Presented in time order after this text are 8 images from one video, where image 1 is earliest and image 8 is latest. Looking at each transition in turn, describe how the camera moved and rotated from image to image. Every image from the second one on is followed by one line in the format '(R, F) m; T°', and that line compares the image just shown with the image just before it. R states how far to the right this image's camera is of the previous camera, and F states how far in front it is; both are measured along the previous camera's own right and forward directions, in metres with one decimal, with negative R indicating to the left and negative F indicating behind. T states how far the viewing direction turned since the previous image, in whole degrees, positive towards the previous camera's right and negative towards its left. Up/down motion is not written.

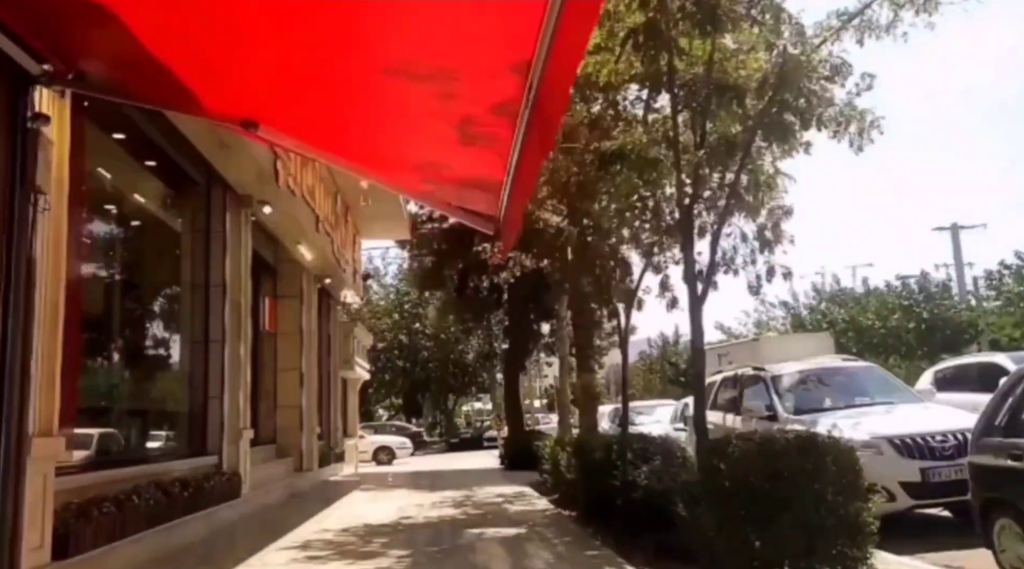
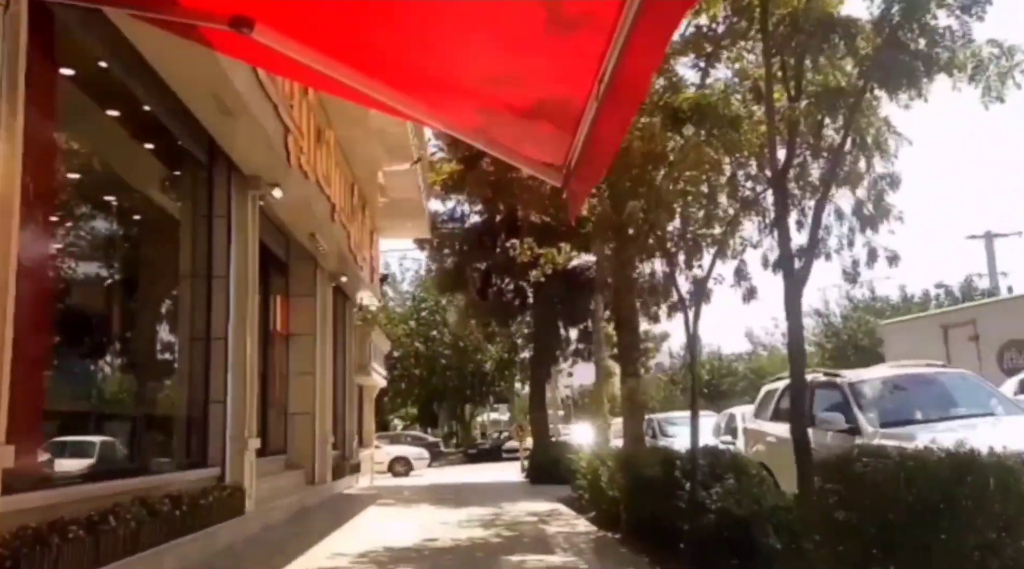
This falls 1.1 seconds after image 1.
(-0.3, +1.1) m; -1°
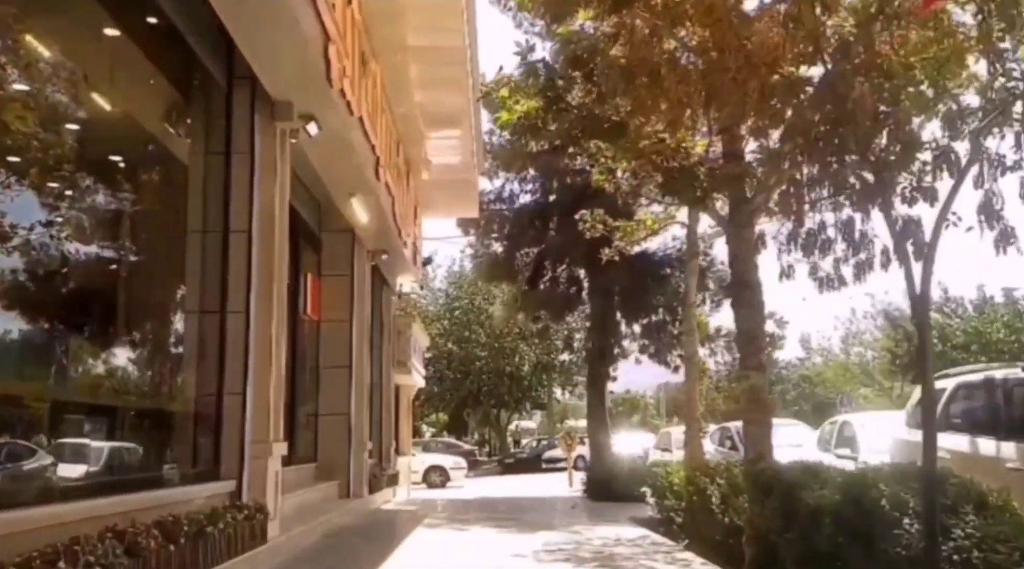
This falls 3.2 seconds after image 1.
(-0.6, +2.1) m; -1°
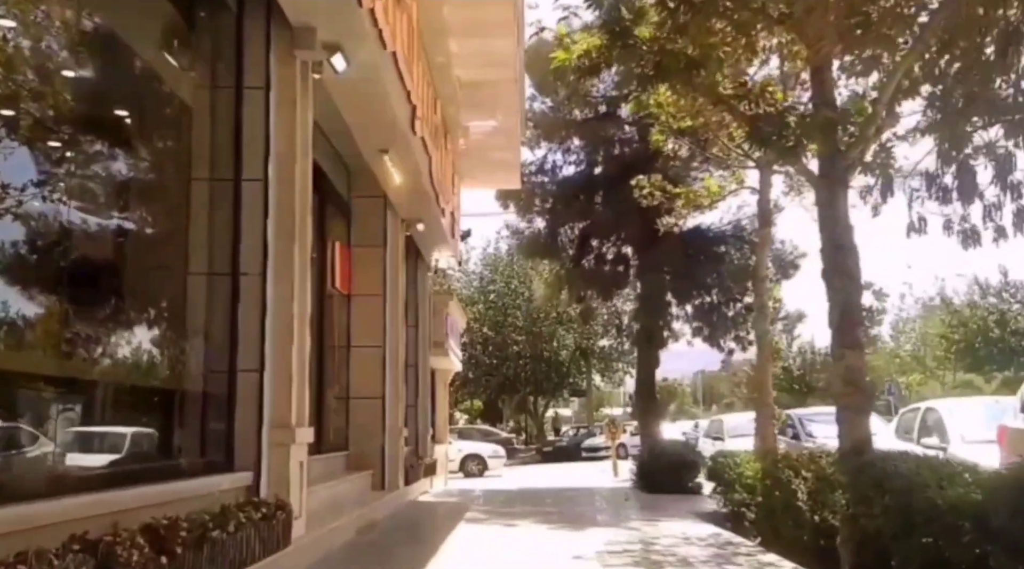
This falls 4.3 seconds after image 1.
(-0.2, +1.0) m; -2°
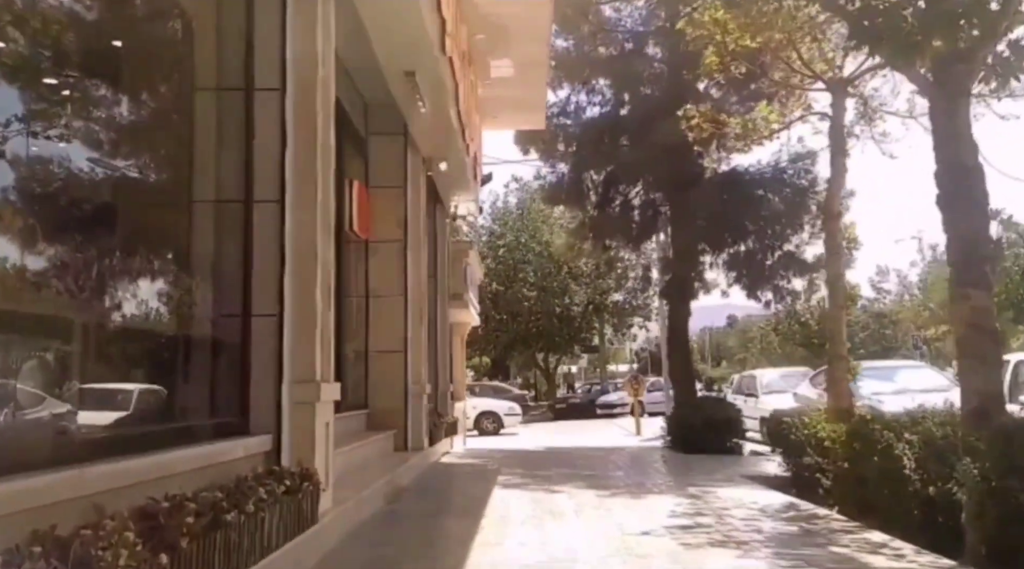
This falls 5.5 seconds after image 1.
(-0.4, +1.1) m; 0°
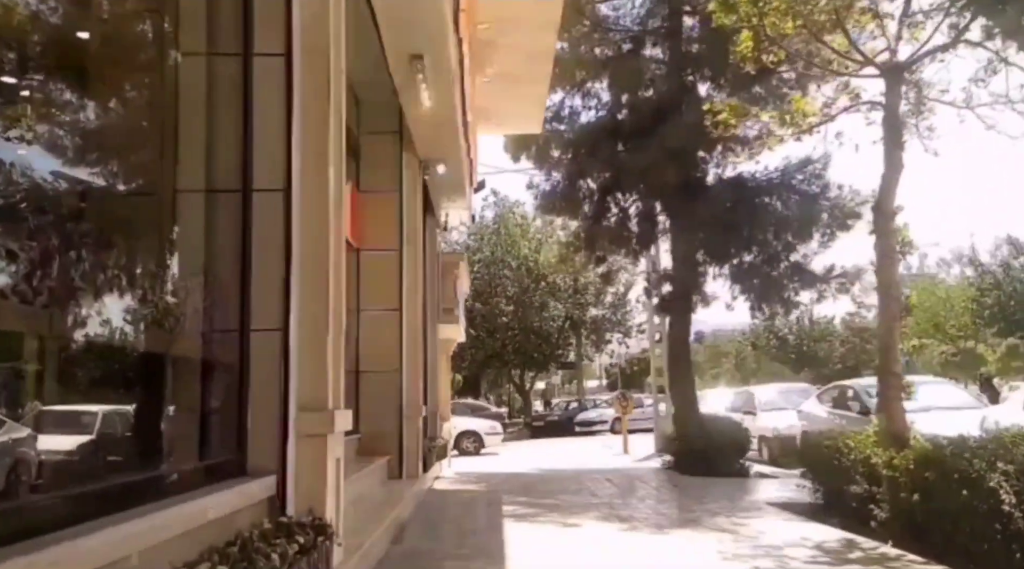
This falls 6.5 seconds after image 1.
(-0.5, +0.9) m; +2°
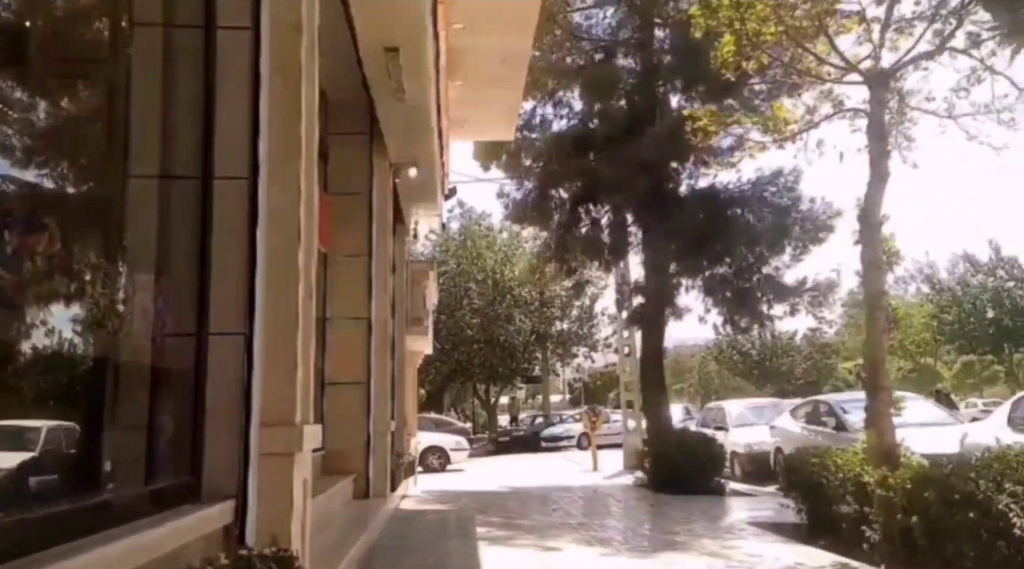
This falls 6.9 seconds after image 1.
(-0.1, +0.4) m; +2°
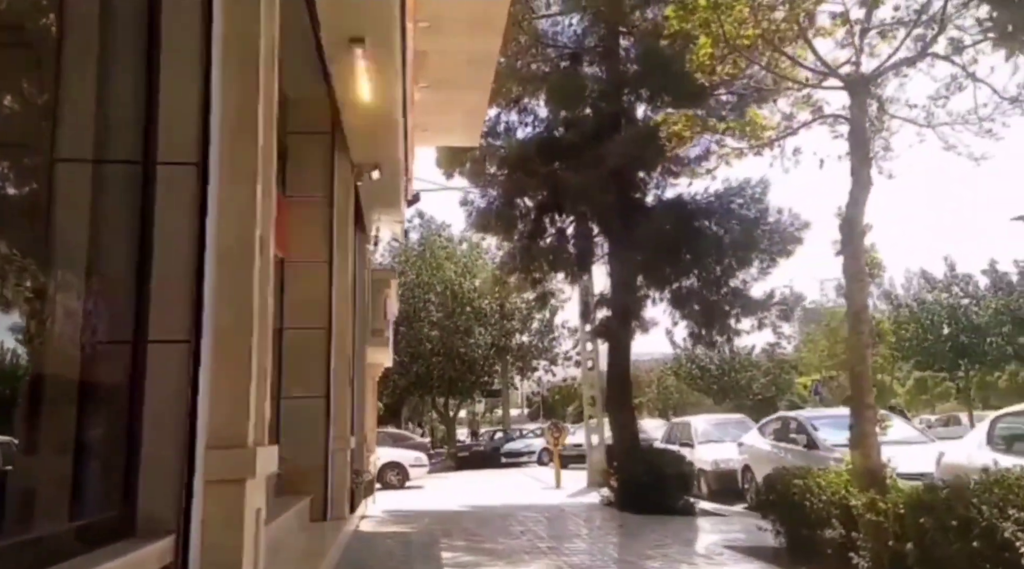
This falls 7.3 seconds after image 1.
(-0.1, +0.4) m; +3°
